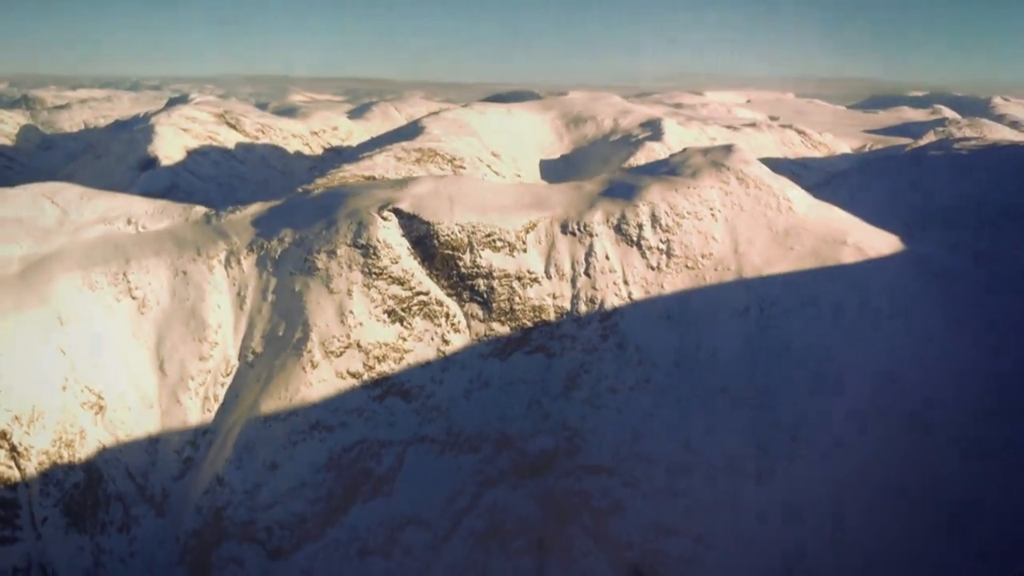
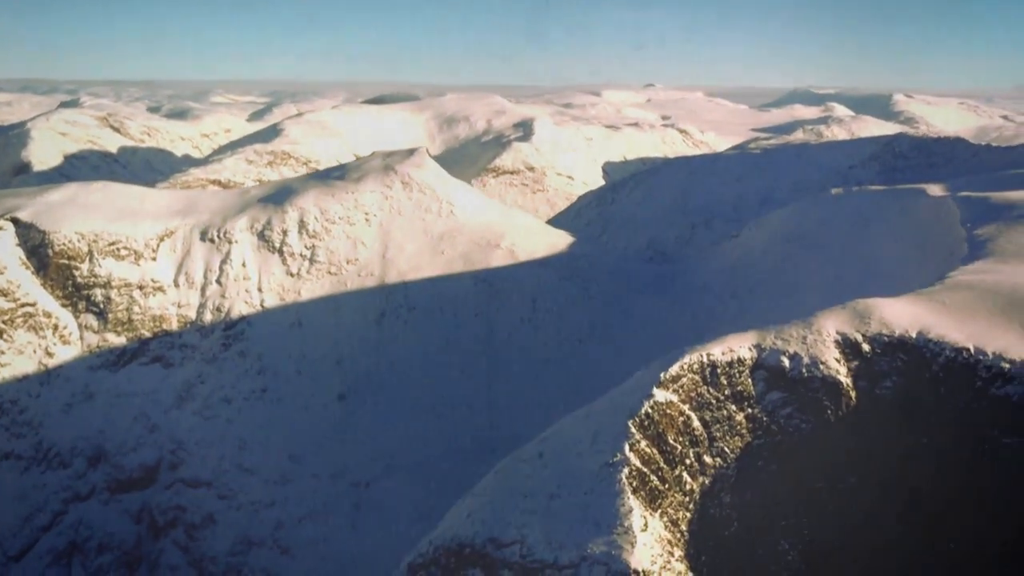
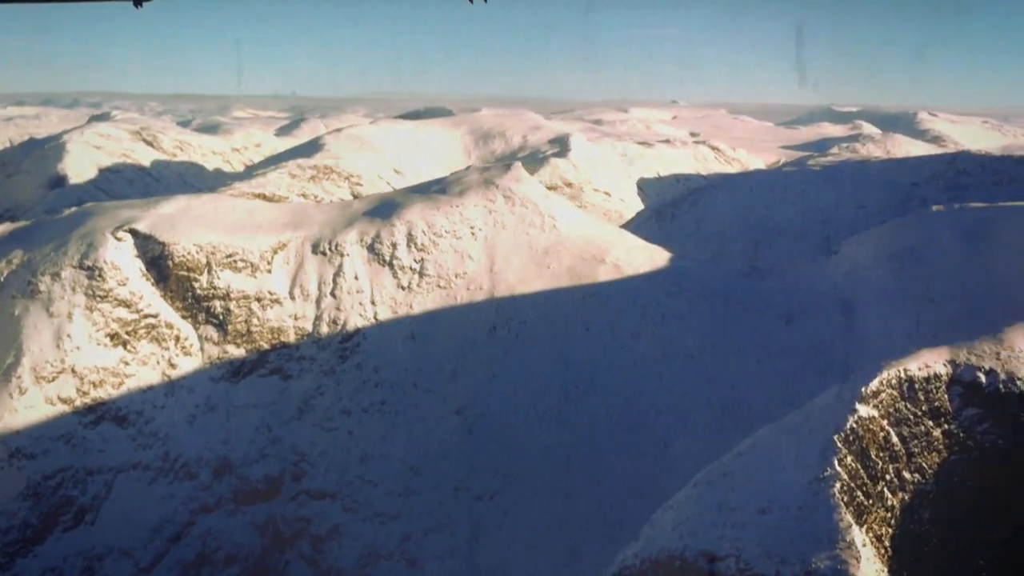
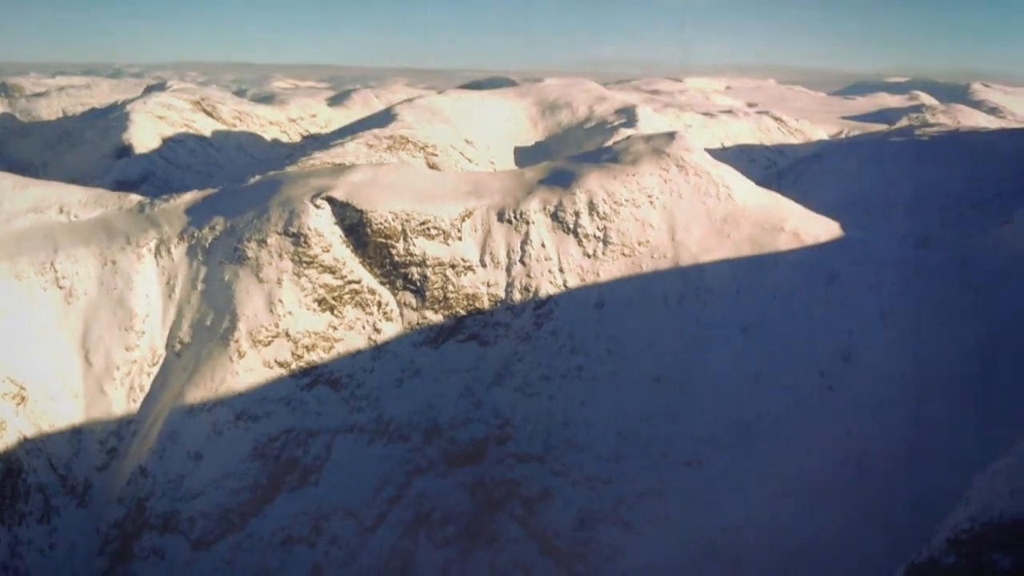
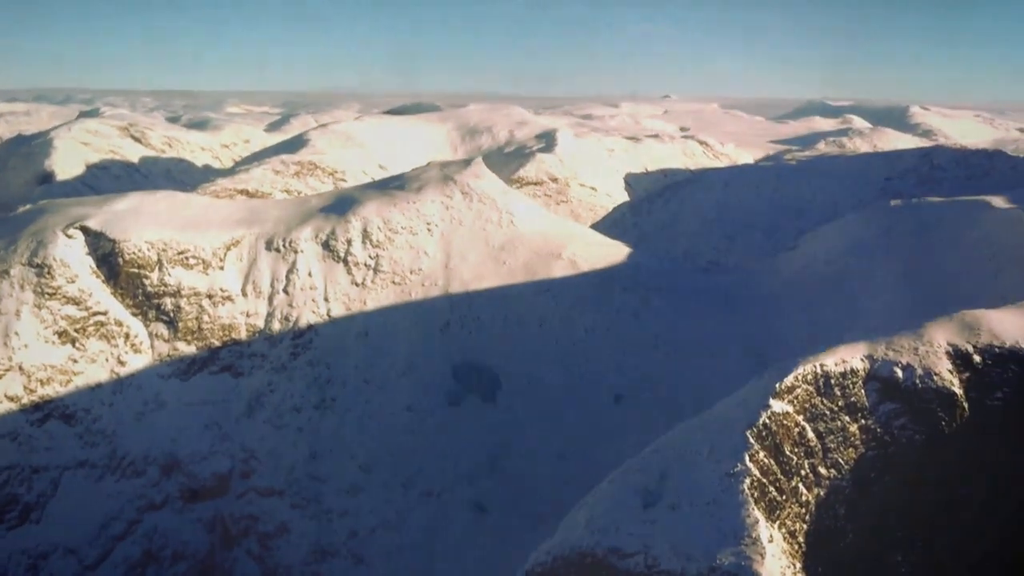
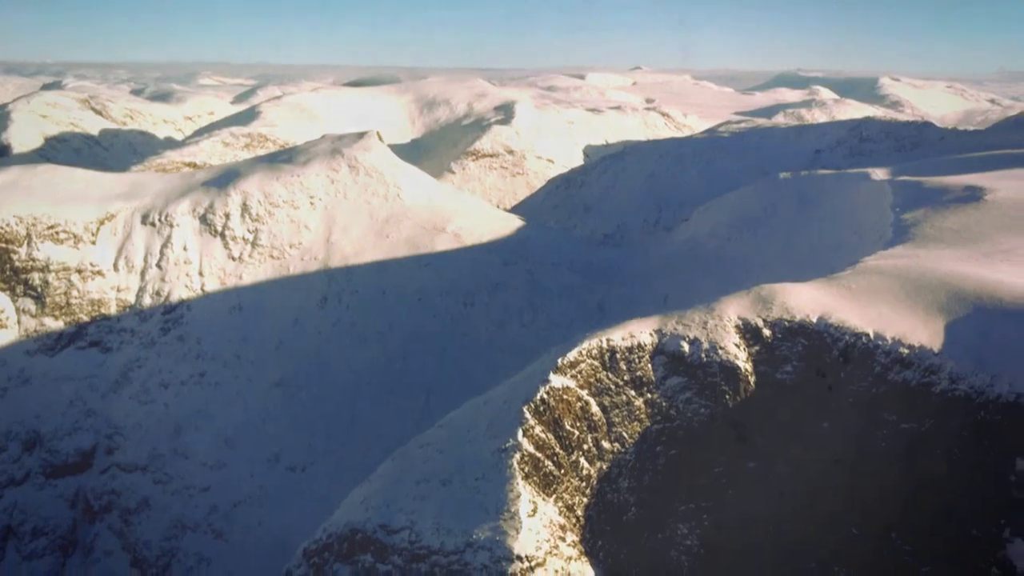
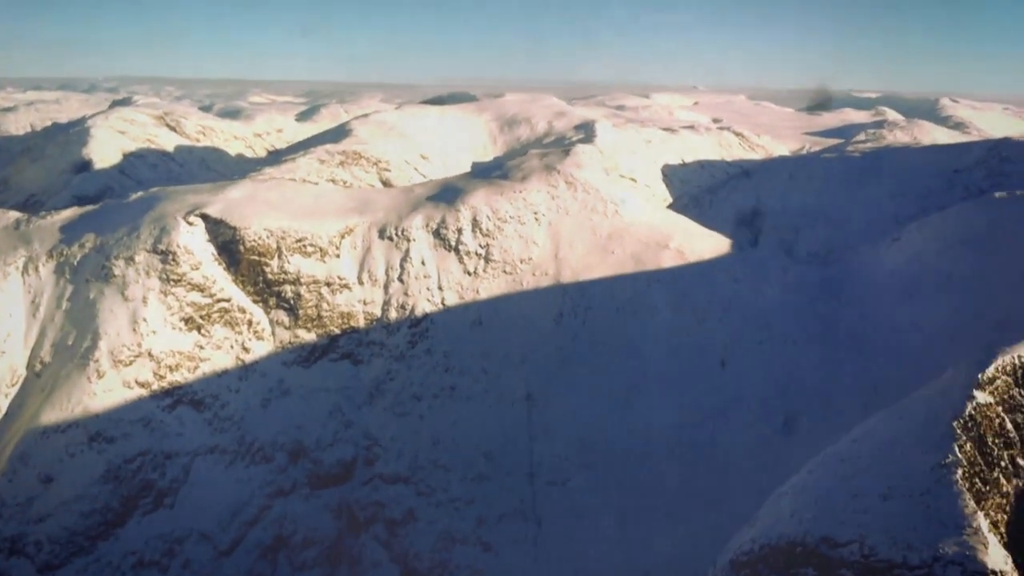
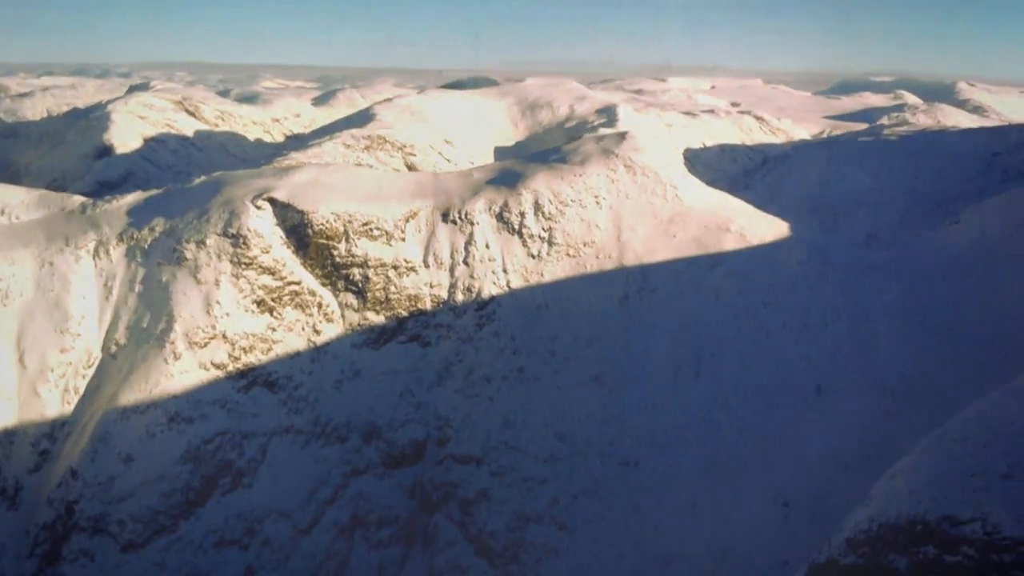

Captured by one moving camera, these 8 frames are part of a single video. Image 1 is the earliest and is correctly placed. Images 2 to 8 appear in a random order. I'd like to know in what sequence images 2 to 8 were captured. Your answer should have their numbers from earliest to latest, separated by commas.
4, 8, 7, 3, 5, 2, 6
